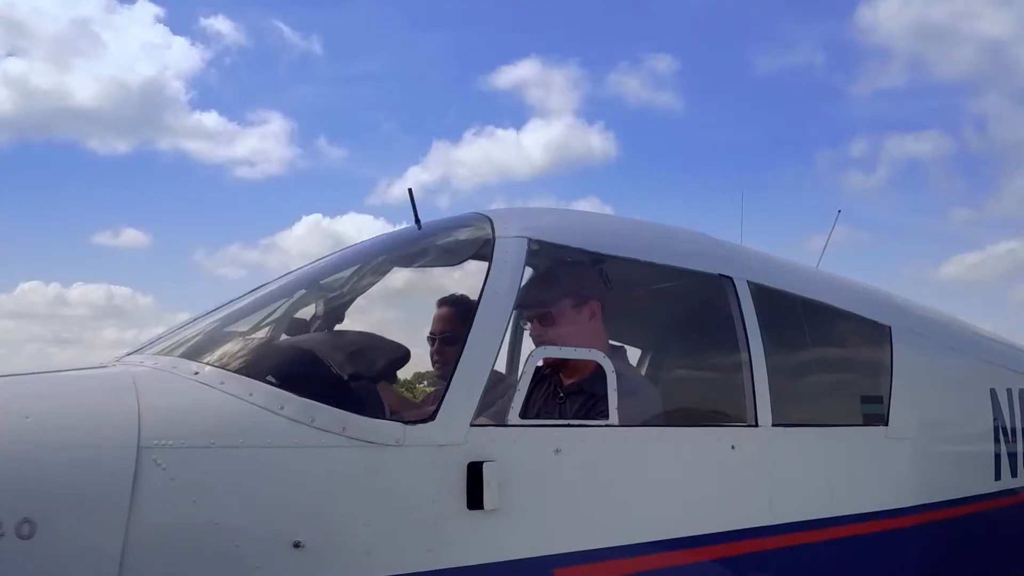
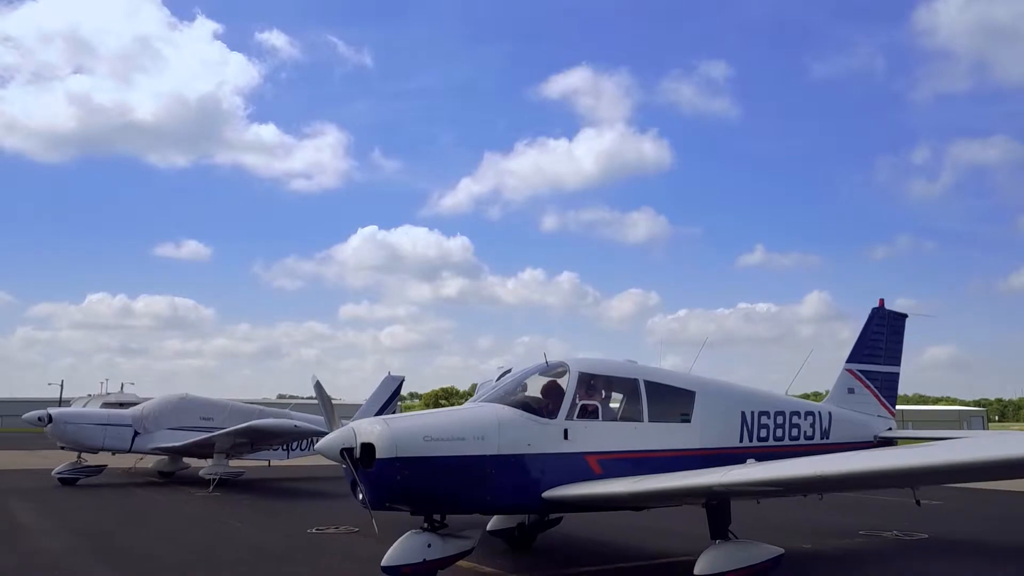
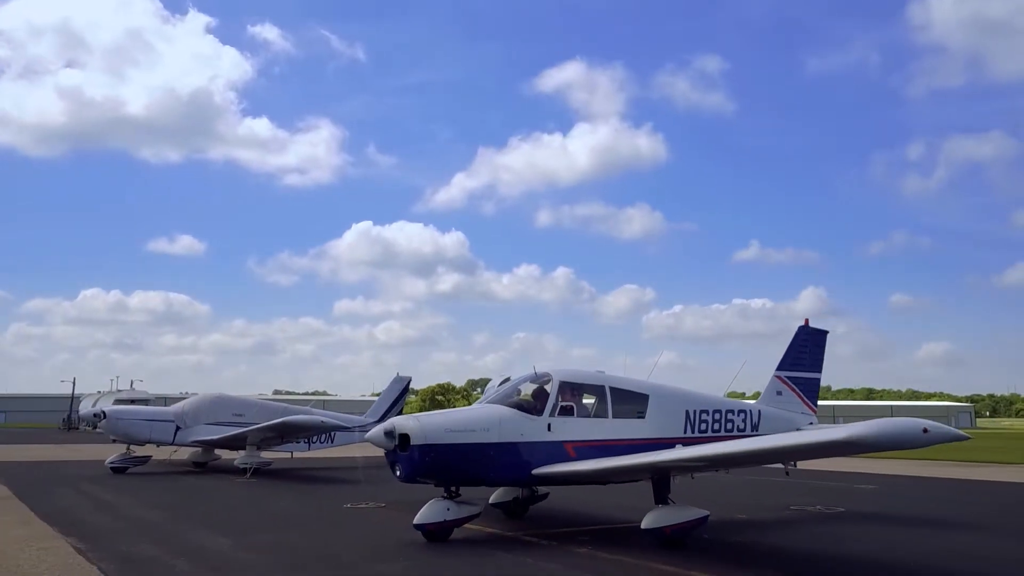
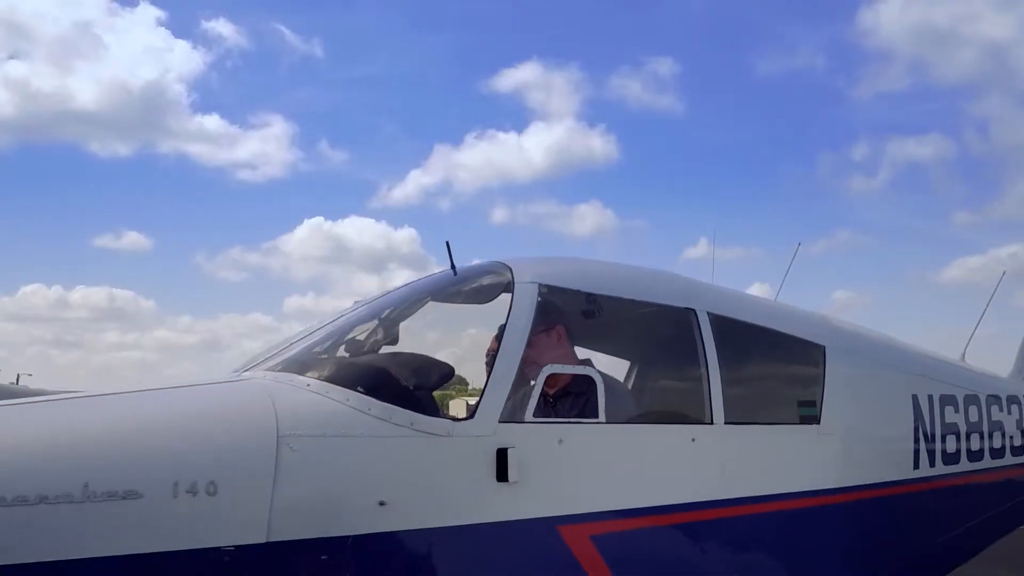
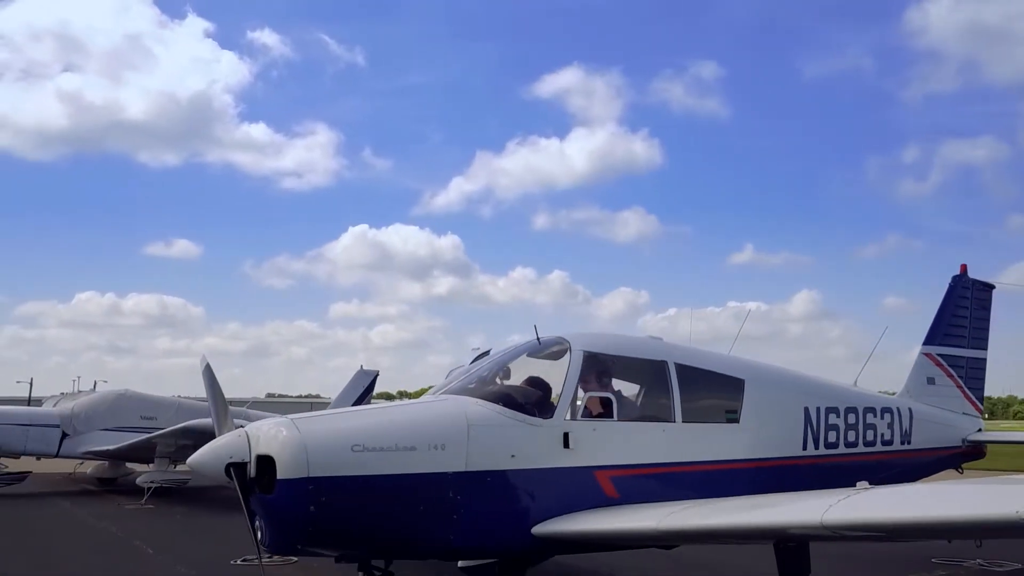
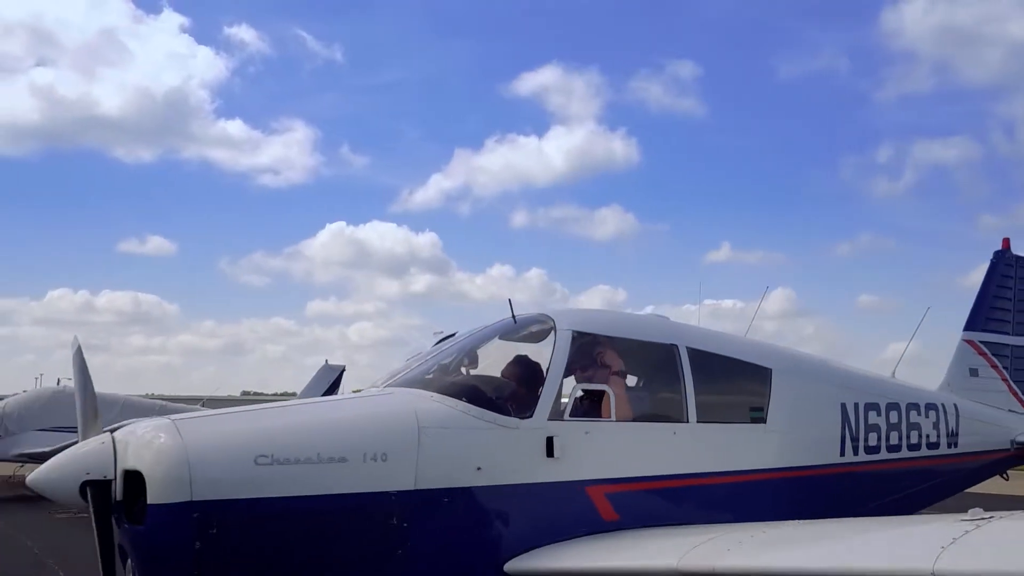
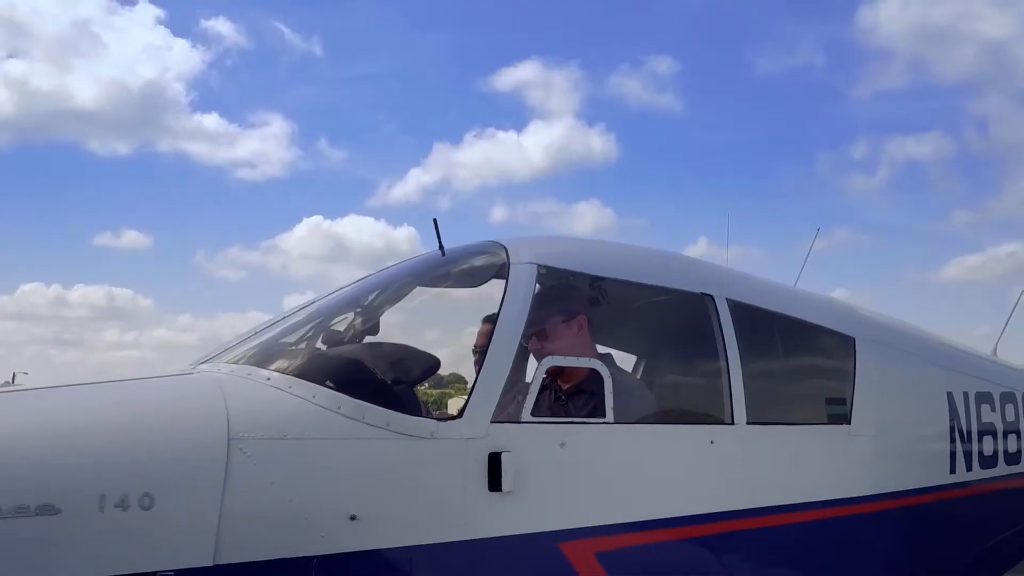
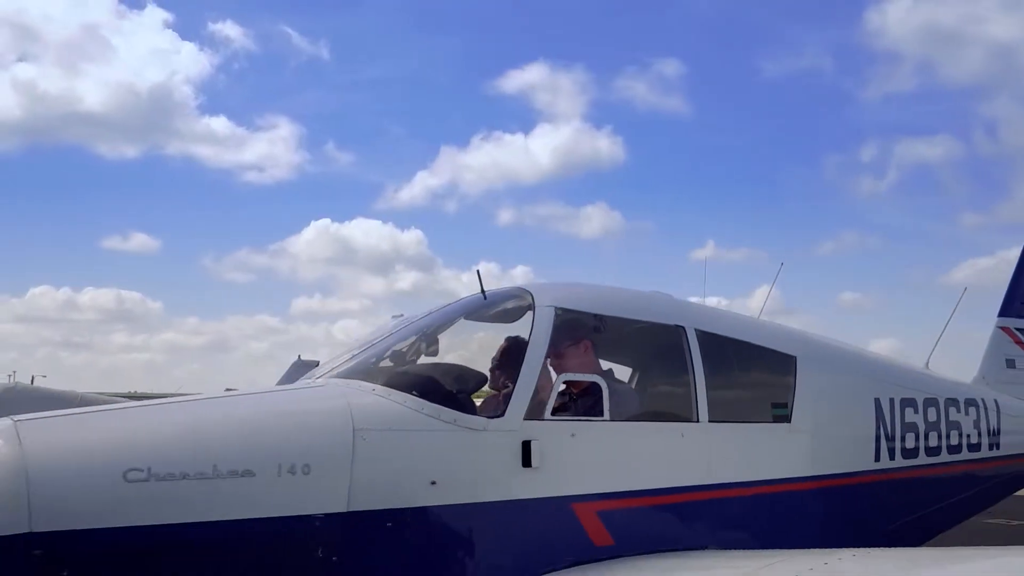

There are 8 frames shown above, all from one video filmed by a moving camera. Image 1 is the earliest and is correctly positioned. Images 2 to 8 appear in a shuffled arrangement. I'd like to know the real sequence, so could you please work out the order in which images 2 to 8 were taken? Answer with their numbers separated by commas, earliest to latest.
7, 4, 8, 6, 5, 2, 3
